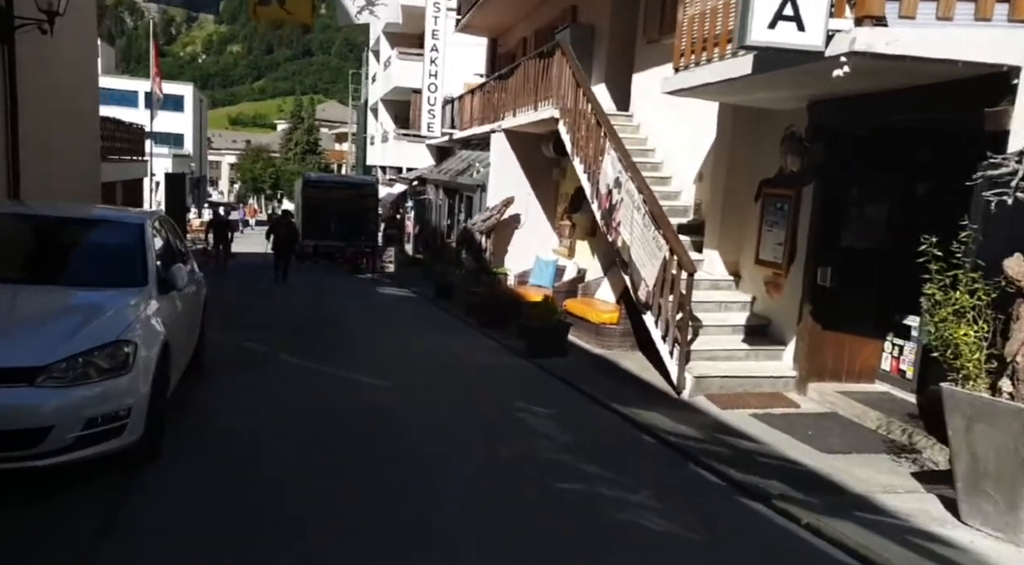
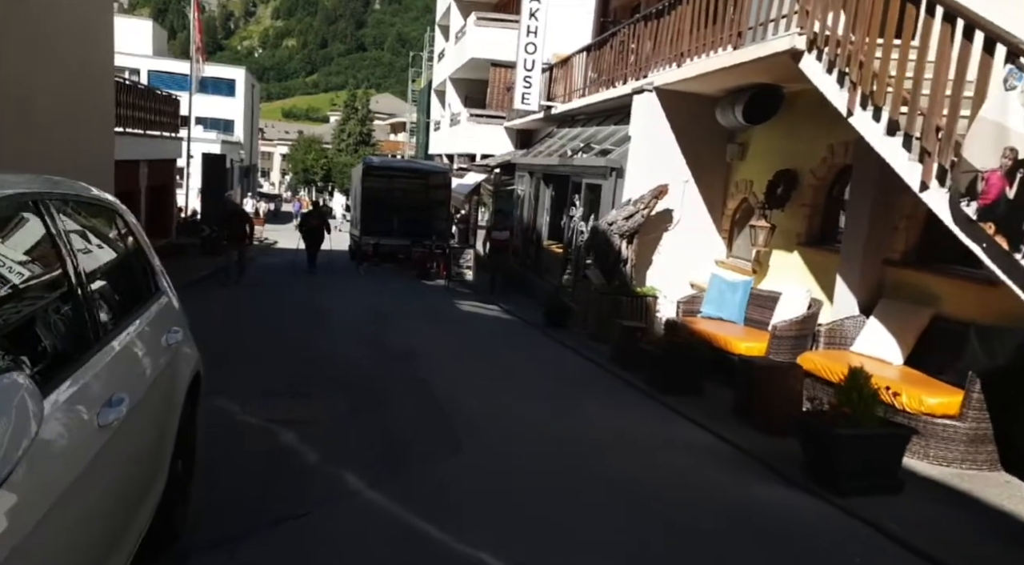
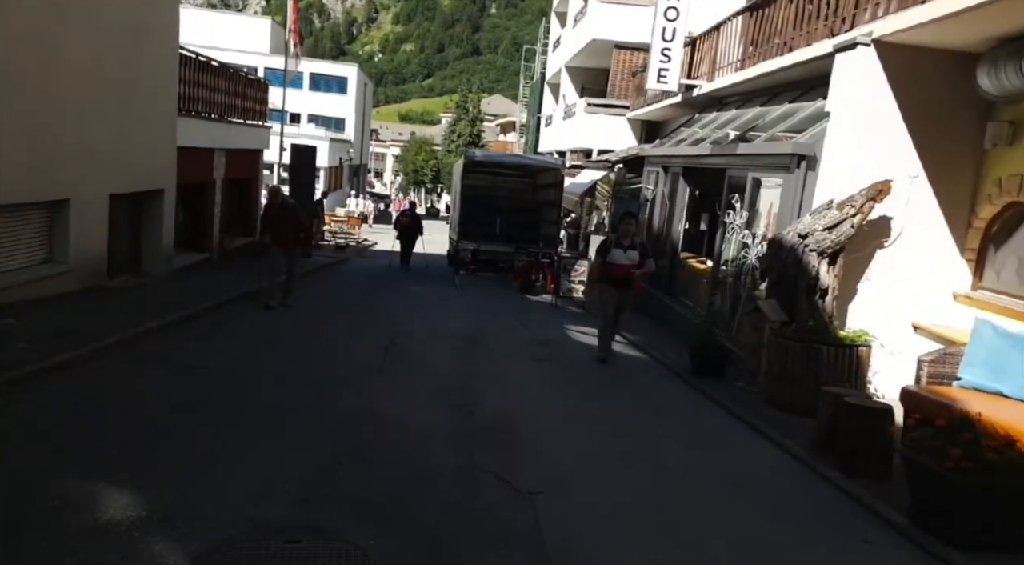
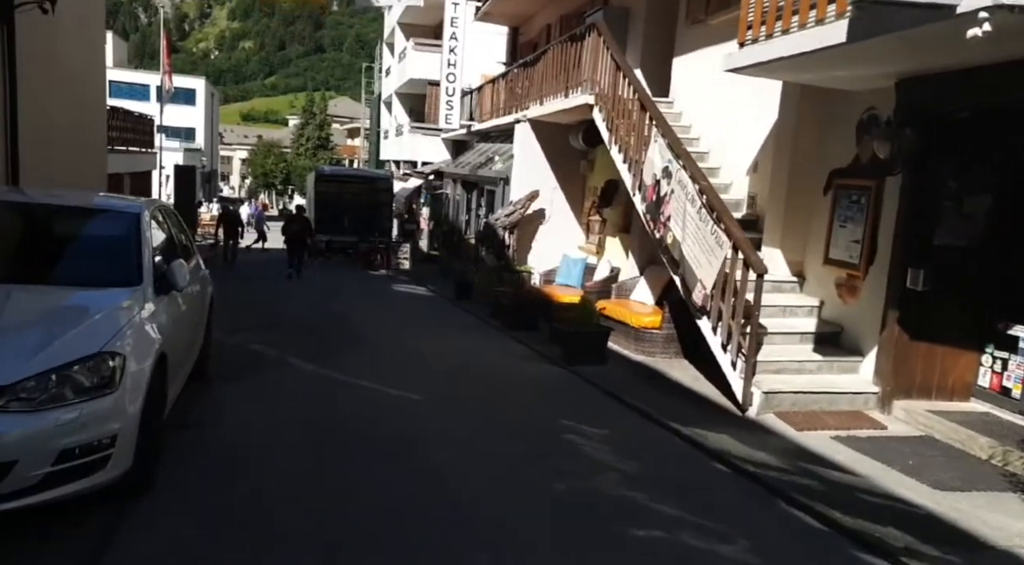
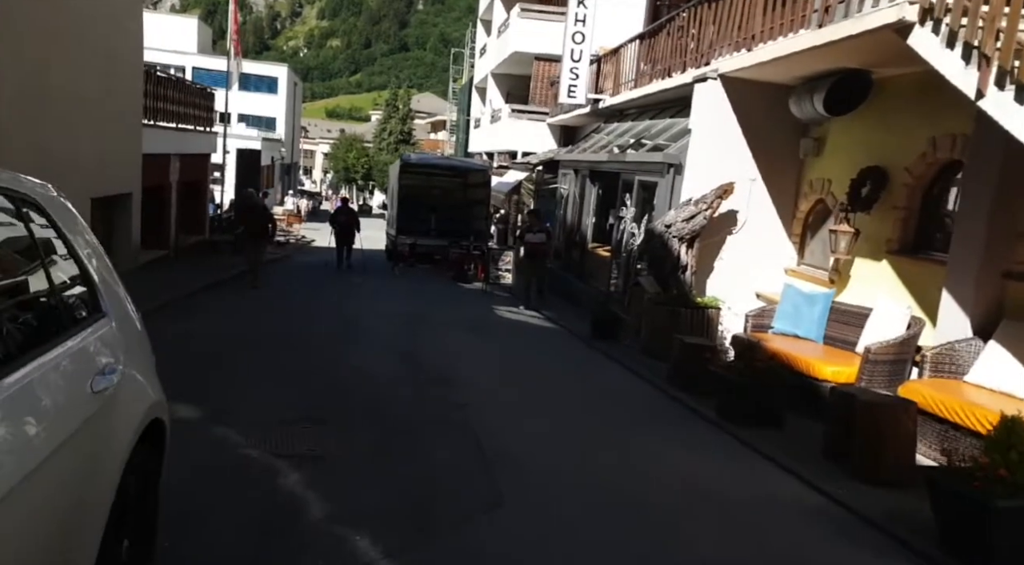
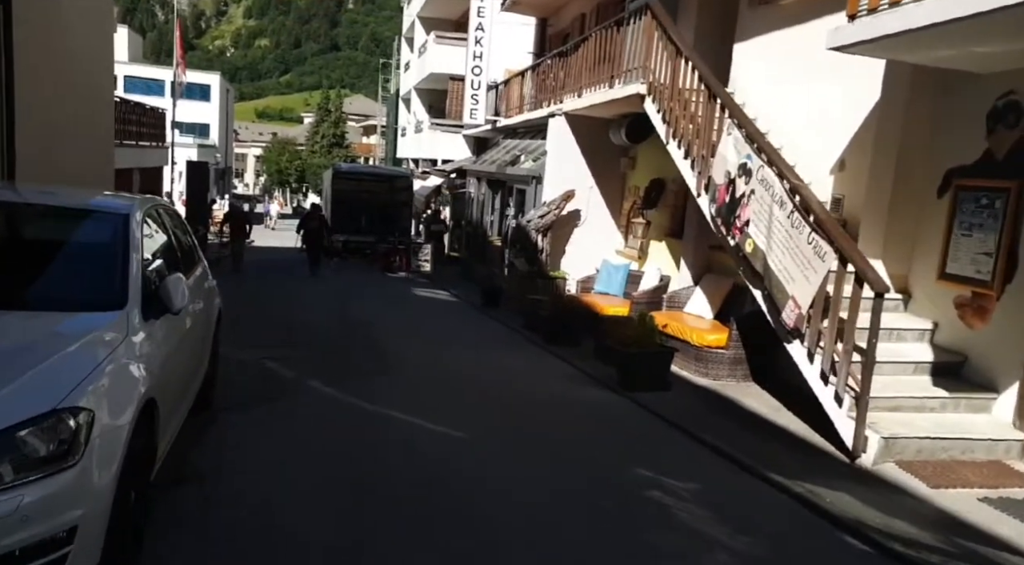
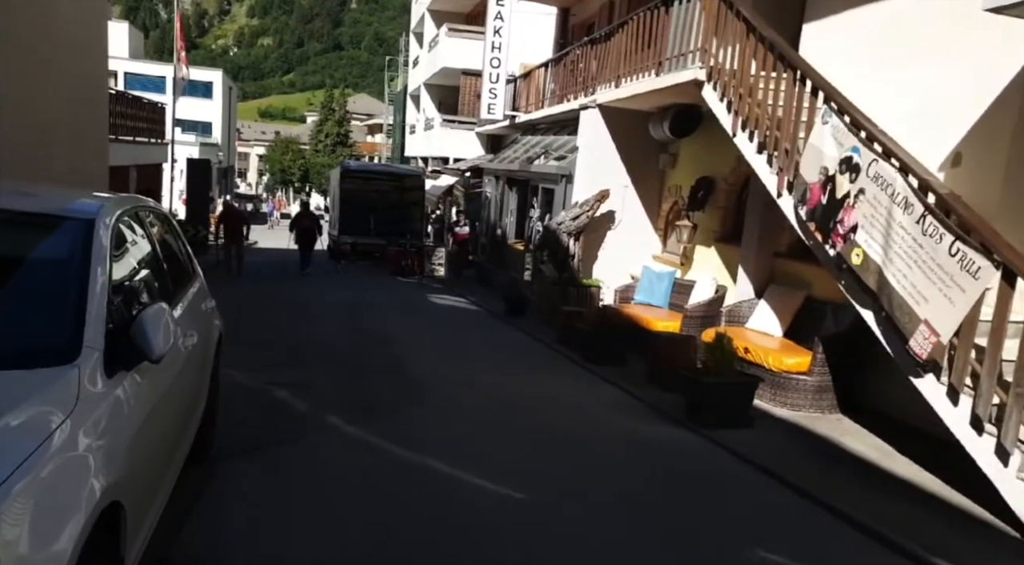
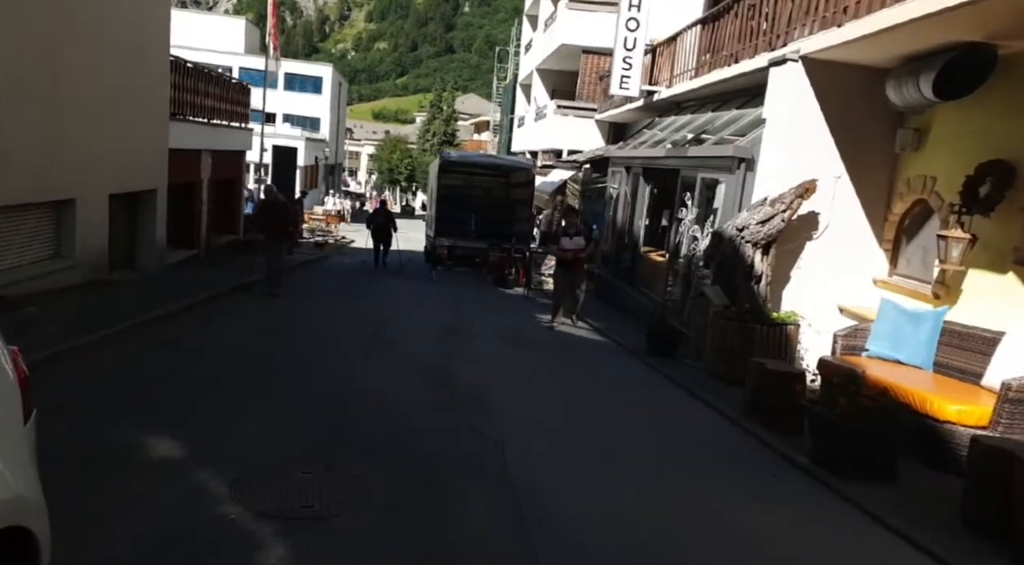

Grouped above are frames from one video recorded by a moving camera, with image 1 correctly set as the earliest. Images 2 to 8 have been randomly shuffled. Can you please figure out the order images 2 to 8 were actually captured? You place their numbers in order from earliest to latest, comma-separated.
4, 6, 7, 2, 5, 8, 3
